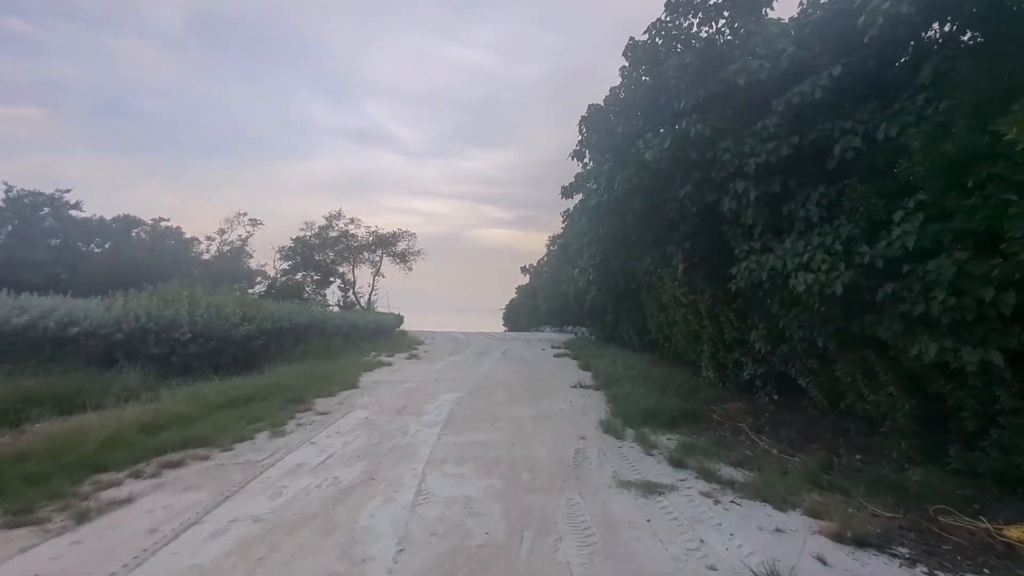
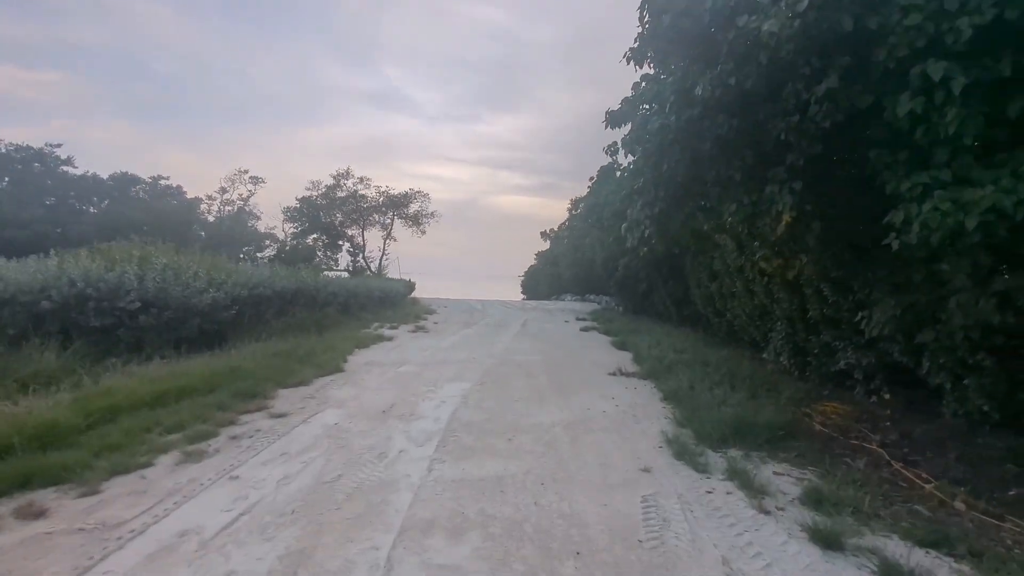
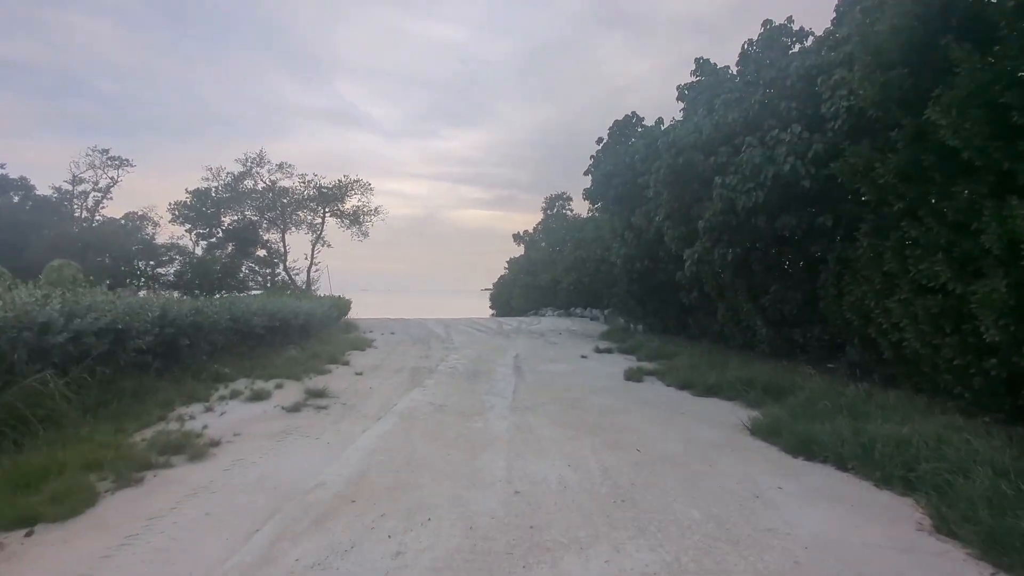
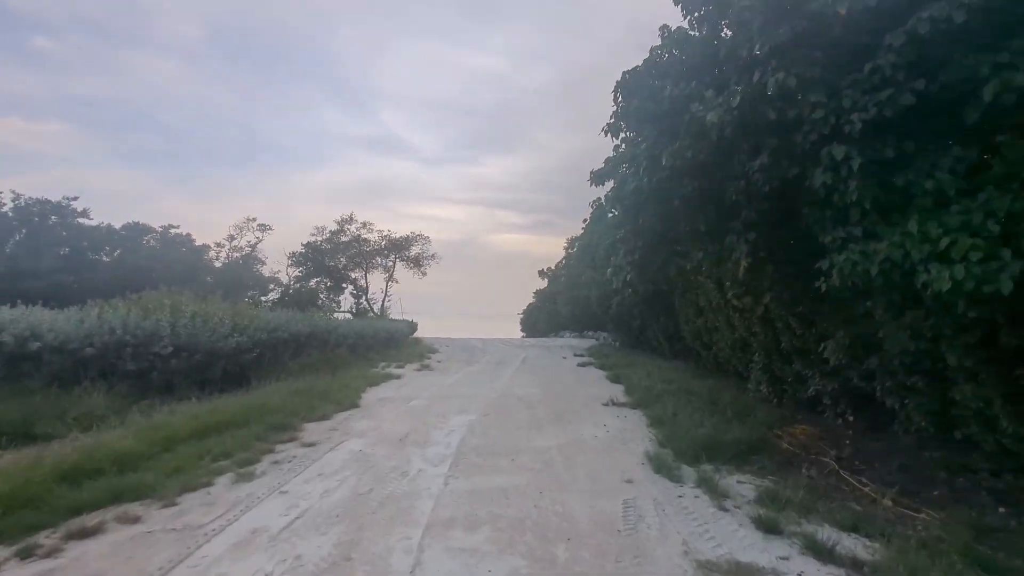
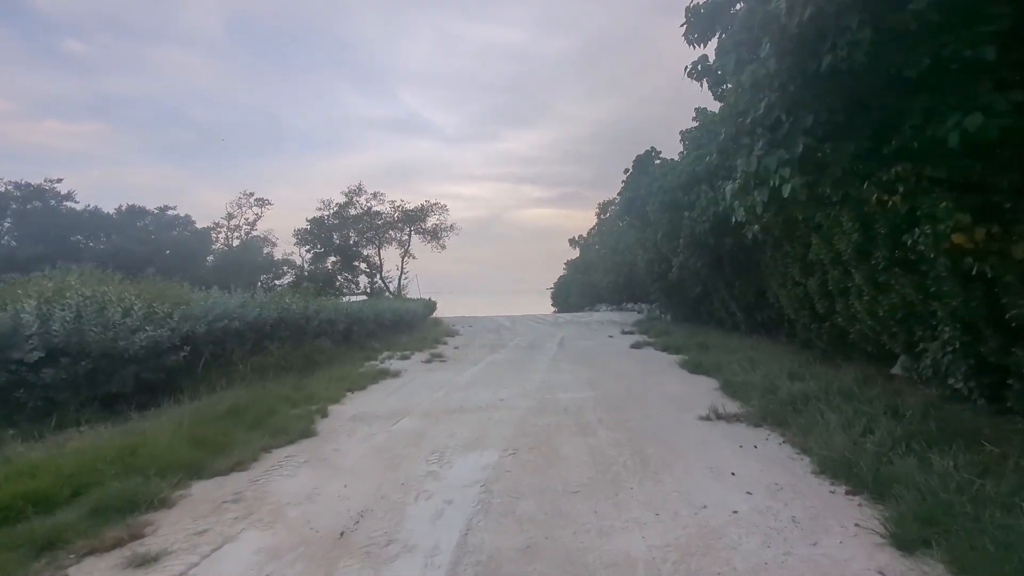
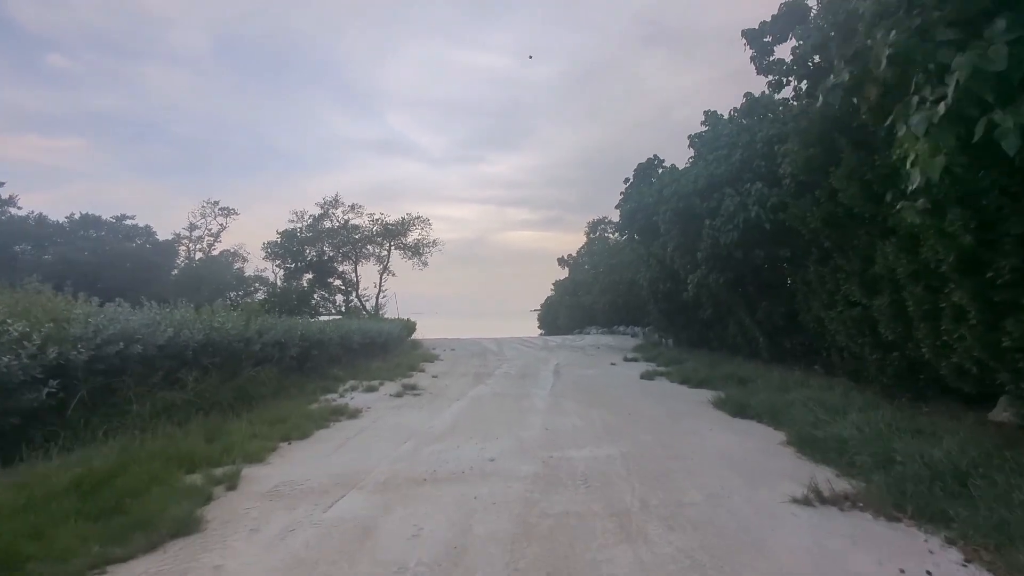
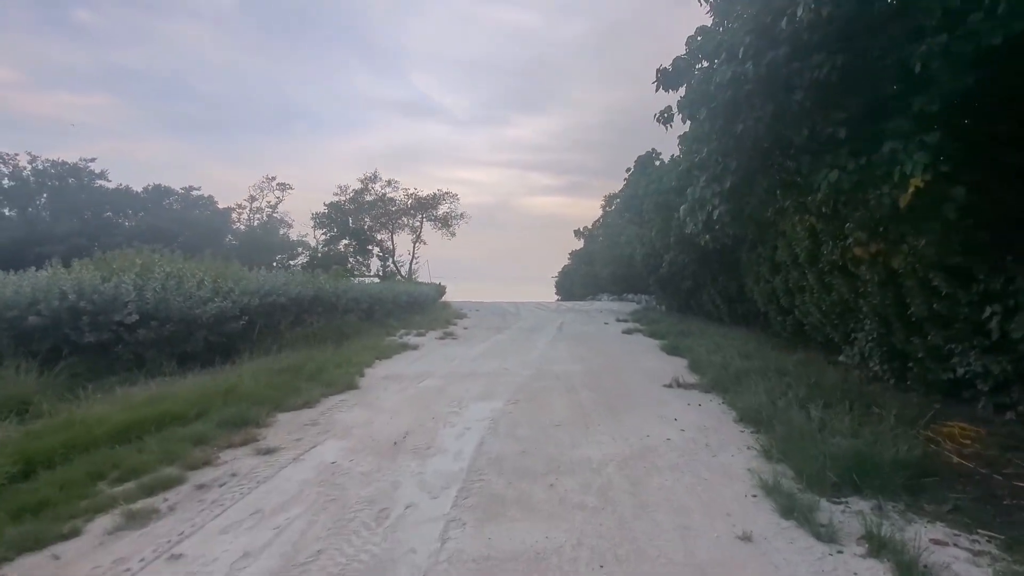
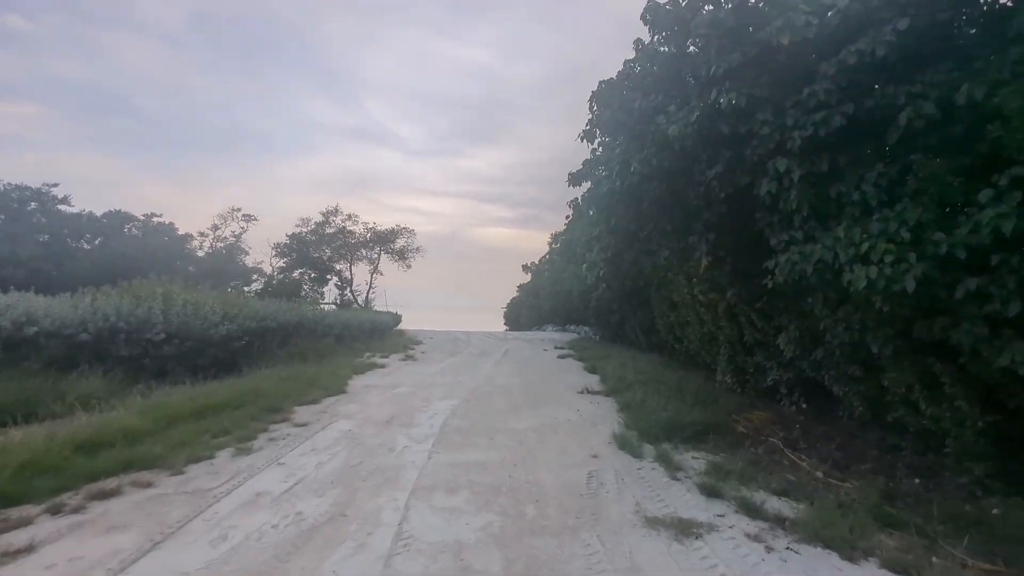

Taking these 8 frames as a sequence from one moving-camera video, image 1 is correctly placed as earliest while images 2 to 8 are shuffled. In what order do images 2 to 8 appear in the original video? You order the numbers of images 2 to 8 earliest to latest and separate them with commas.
8, 4, 2, 7, 5, 6, 3
